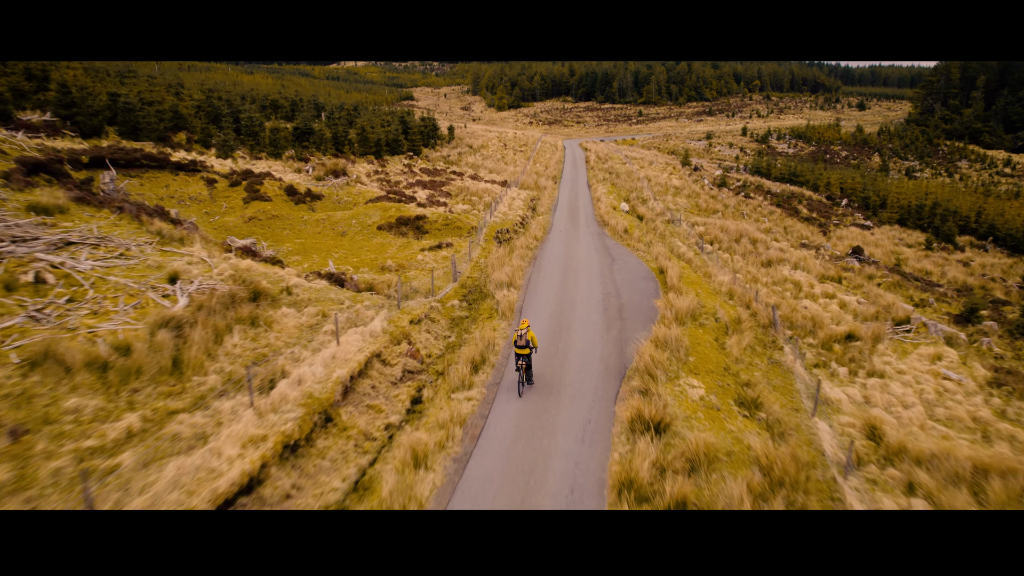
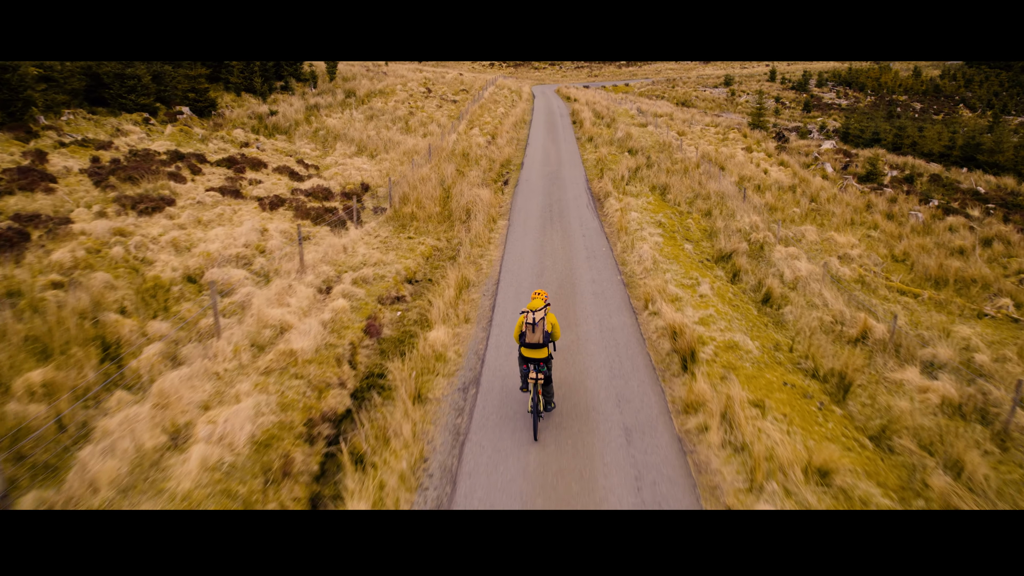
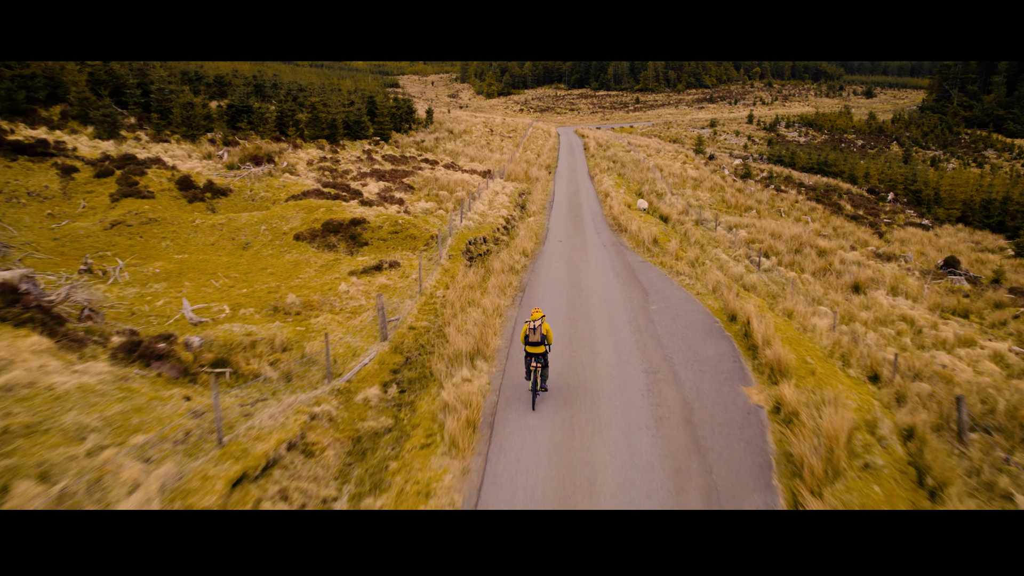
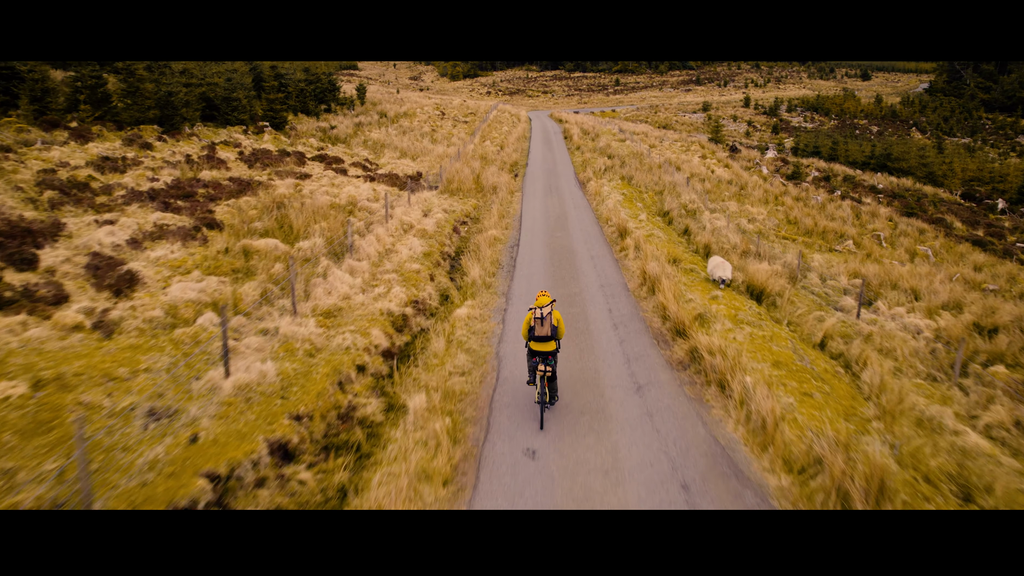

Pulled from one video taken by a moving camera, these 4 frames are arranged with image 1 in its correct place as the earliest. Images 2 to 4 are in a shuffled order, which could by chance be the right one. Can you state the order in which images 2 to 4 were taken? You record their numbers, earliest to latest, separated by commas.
3, 4, 2
